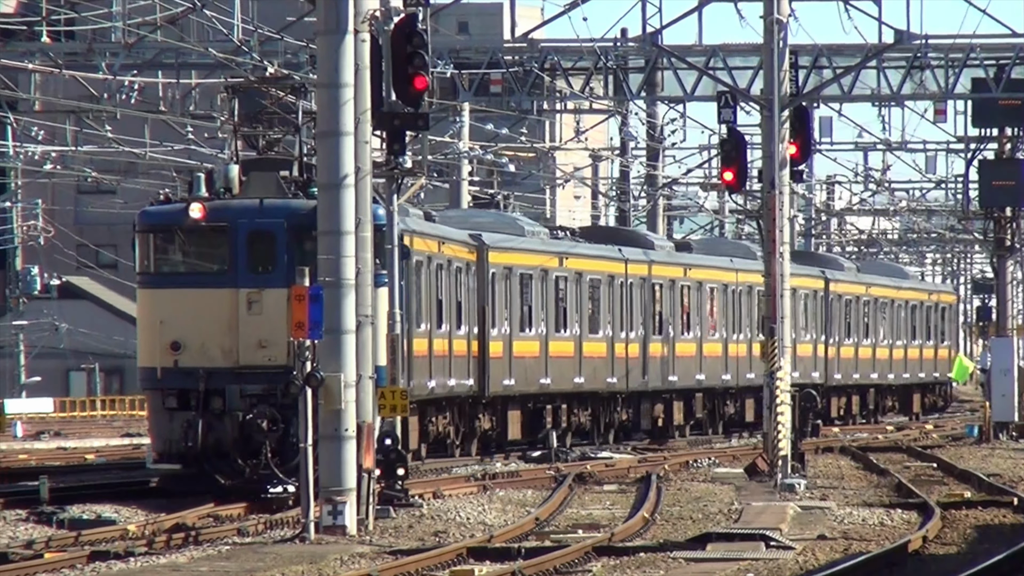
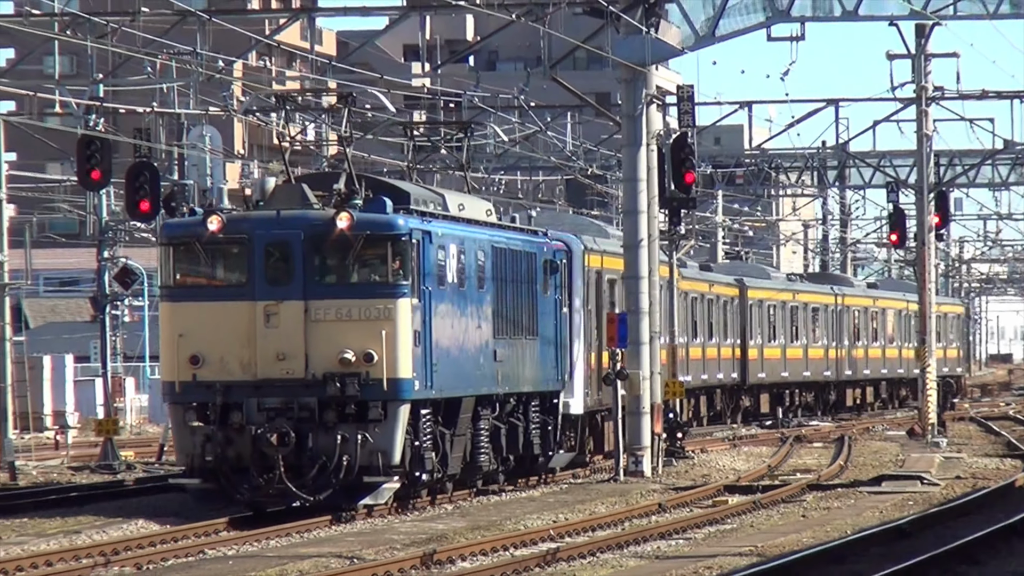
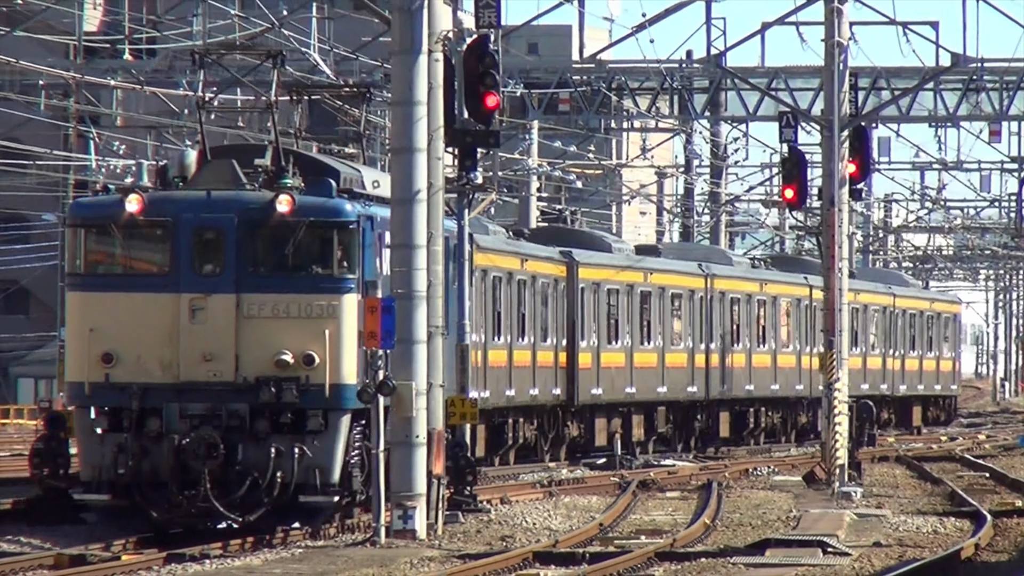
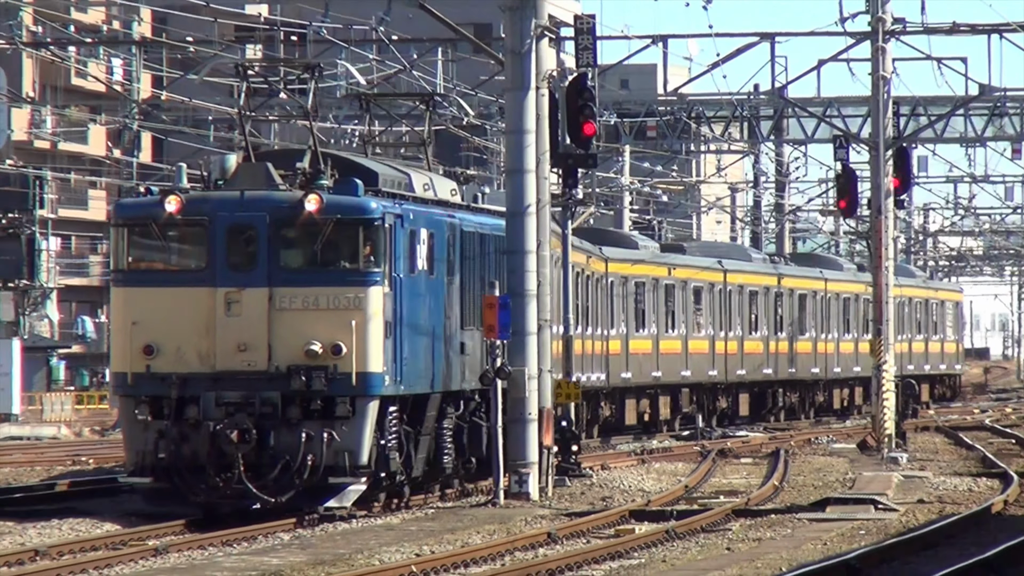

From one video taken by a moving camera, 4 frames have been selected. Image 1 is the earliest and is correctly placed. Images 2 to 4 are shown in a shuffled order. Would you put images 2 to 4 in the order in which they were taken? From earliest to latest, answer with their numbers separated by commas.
3, 4, 2
